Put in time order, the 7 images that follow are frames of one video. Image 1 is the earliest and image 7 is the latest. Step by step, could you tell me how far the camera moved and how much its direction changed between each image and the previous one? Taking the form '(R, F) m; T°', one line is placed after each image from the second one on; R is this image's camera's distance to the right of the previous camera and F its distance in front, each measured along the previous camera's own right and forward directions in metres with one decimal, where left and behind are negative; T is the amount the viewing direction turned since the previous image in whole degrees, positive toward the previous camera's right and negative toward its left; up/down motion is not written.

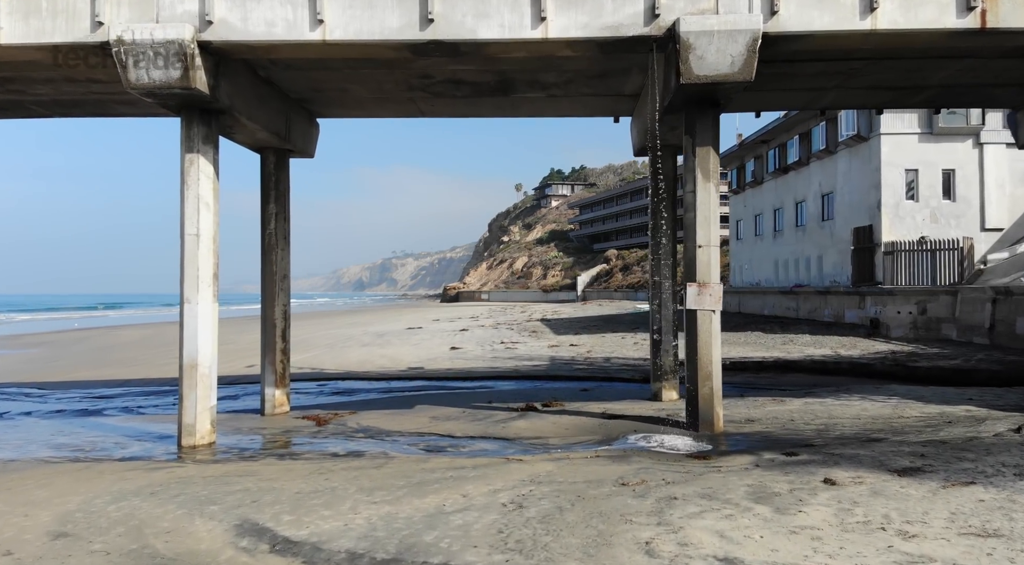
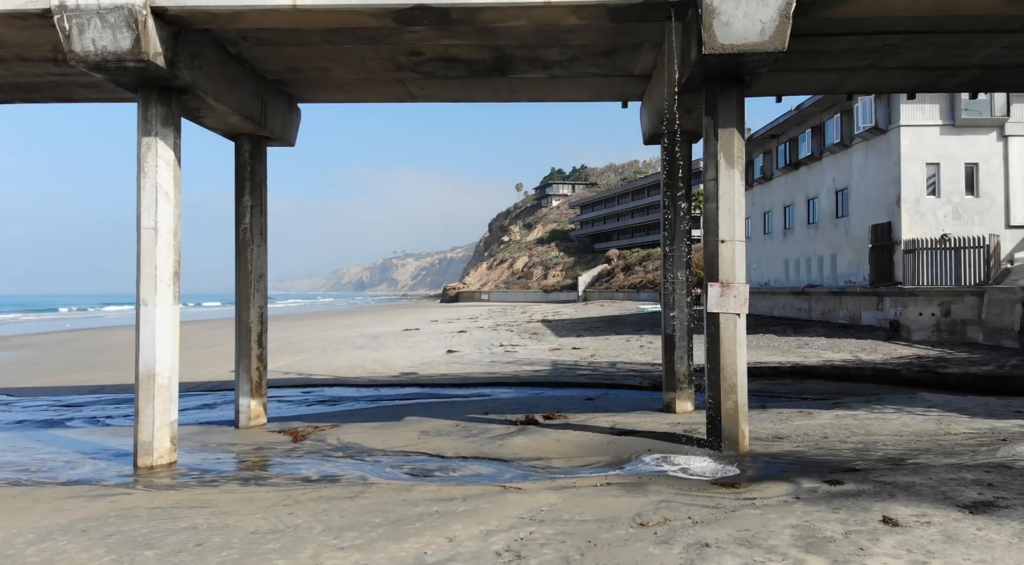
(0.0, +1.0) m; 0°
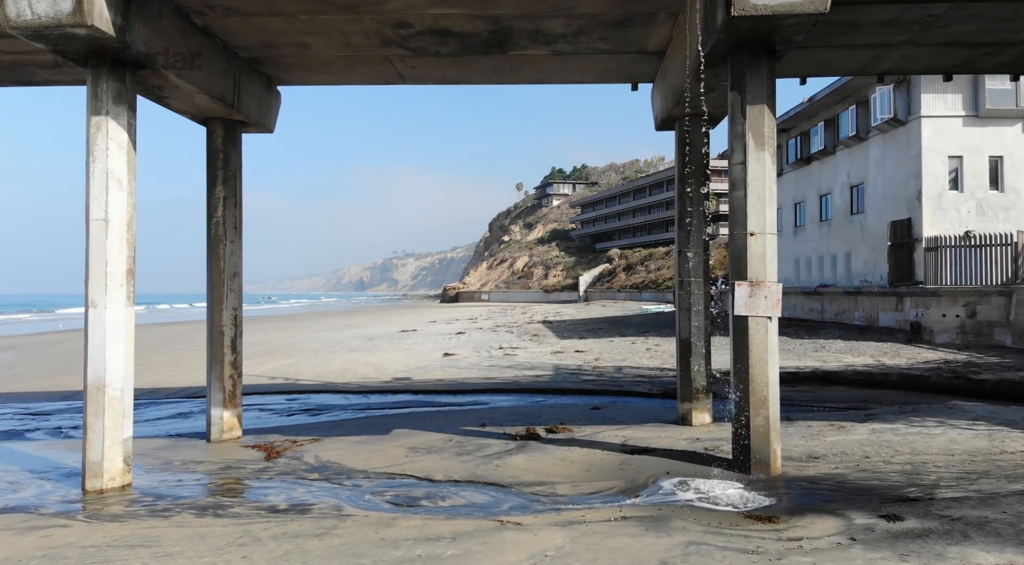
(0.0, +0.9) m; 0°
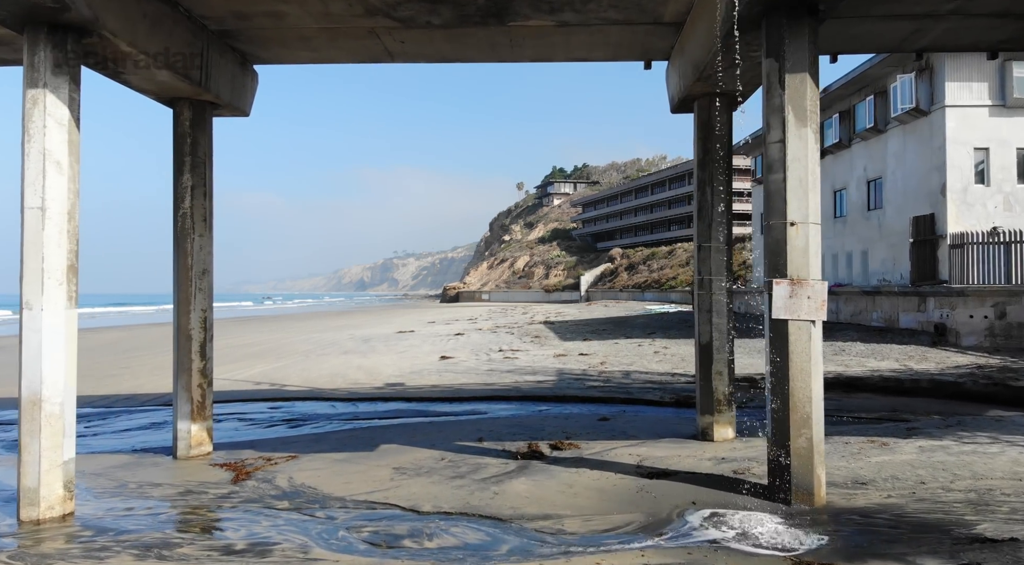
(0.0, +0.9) m; 0°
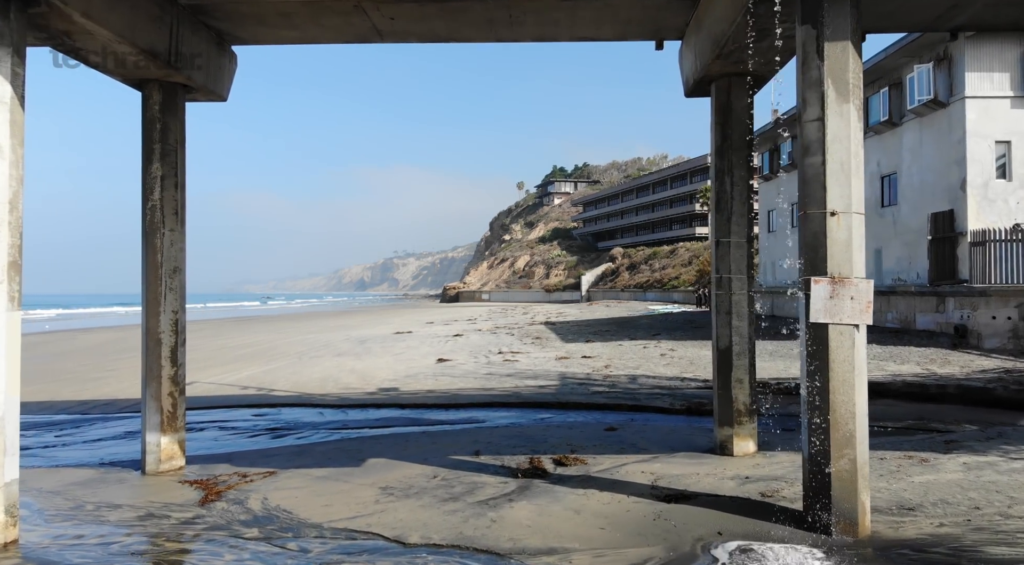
(0.0, +0.7) m; 0°
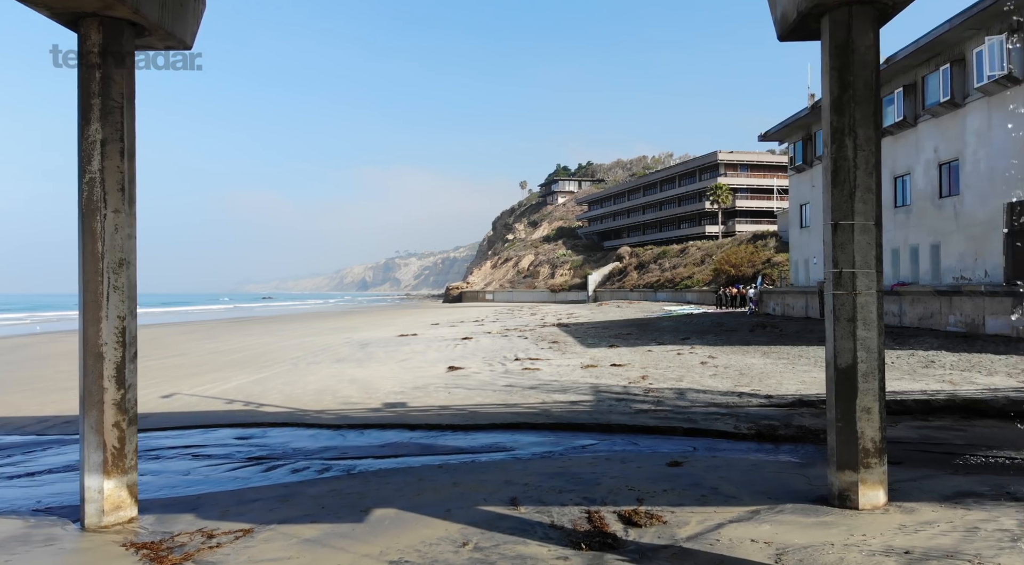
(-0.4, +1.8) m; 0°
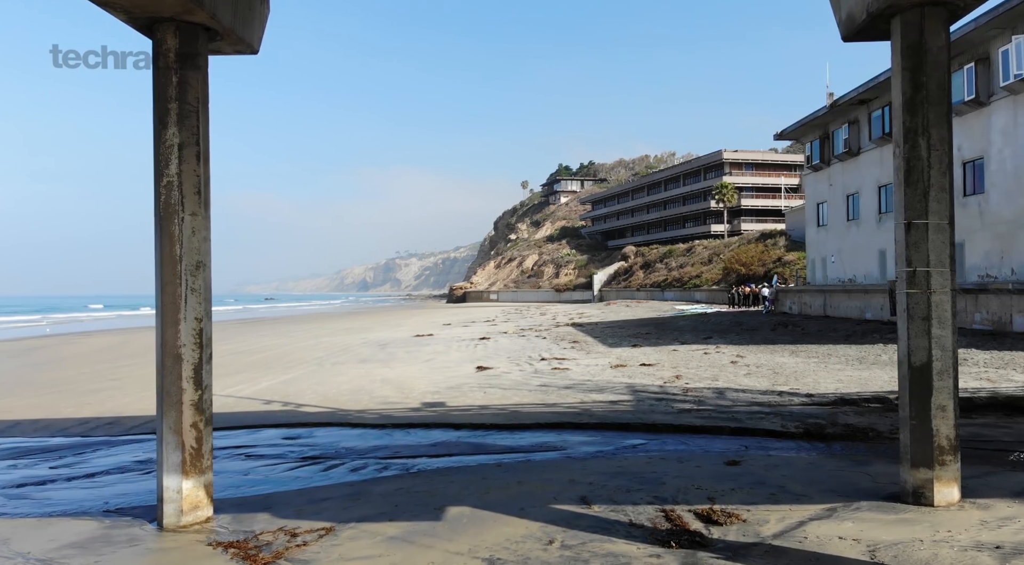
(-0.6, -0.1) m; 0°
